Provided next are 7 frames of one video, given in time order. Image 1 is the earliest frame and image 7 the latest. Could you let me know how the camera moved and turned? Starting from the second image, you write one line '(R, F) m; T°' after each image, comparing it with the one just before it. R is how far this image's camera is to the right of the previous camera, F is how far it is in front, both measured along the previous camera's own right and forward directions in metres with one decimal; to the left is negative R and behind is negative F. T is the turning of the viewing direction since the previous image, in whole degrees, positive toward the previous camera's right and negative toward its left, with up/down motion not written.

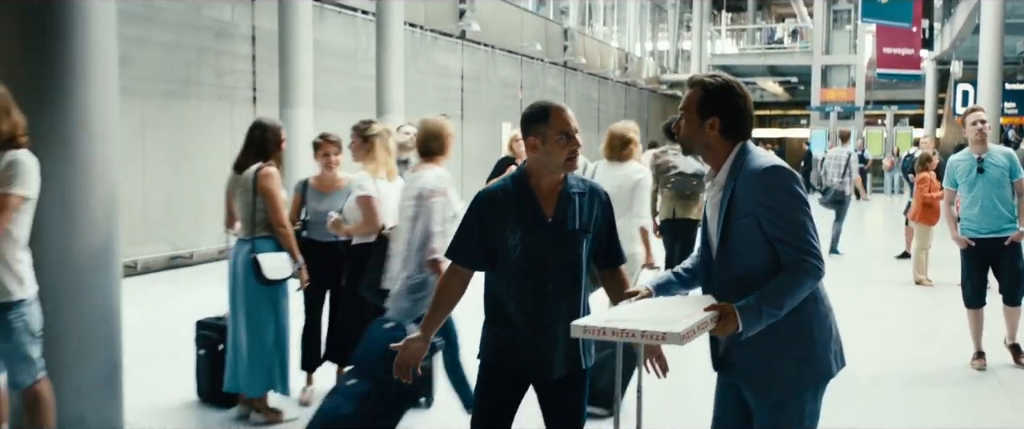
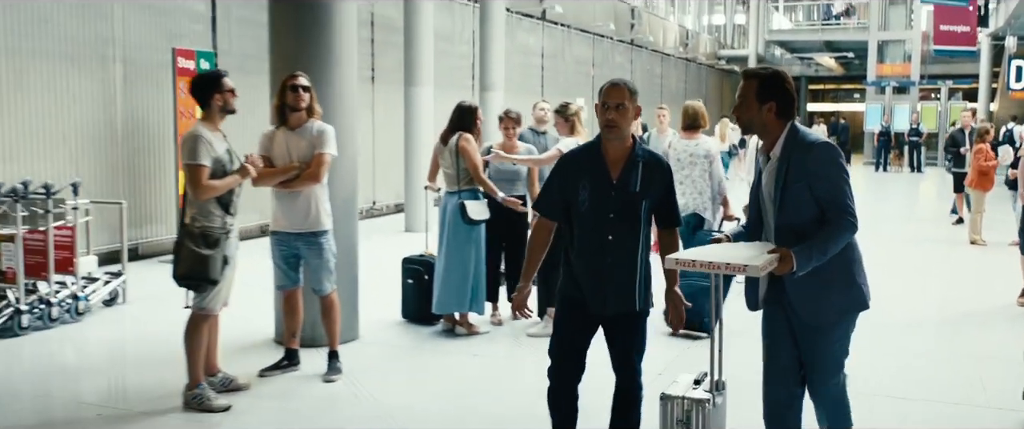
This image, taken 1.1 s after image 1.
(-0.6, -1.3) m; -2°
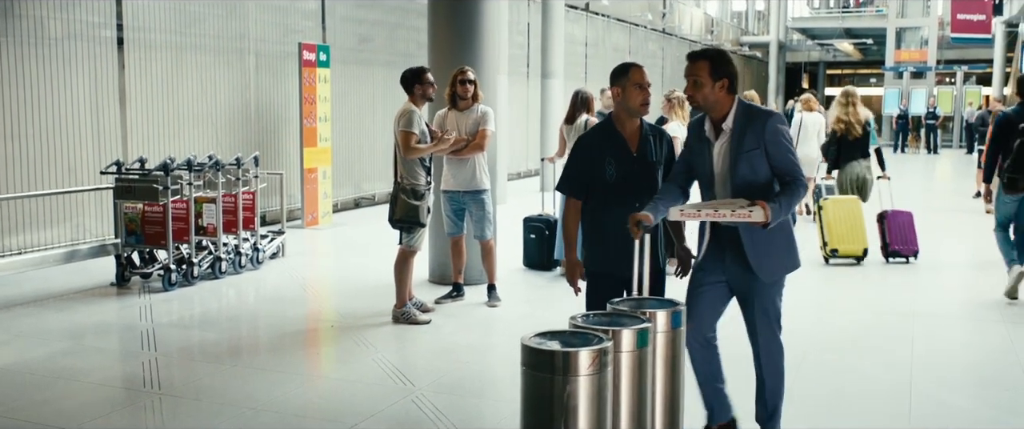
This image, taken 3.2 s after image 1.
(-0.7, -1.4) m; -1°
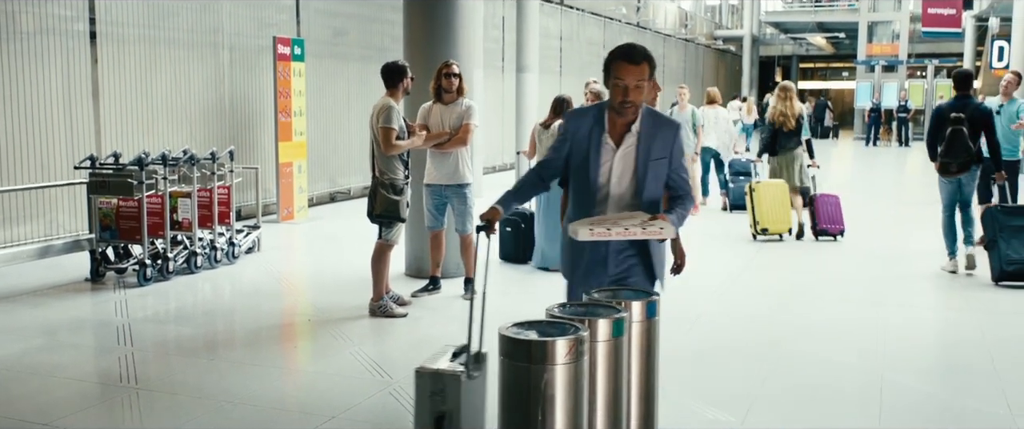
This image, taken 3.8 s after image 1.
(0.0, 0.0) m; +1°
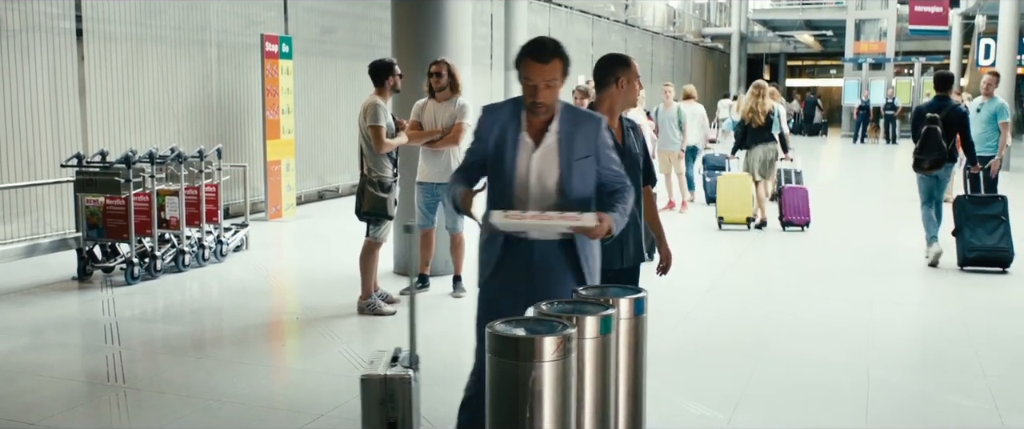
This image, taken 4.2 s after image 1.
(0.0, 0.0) m; +1°
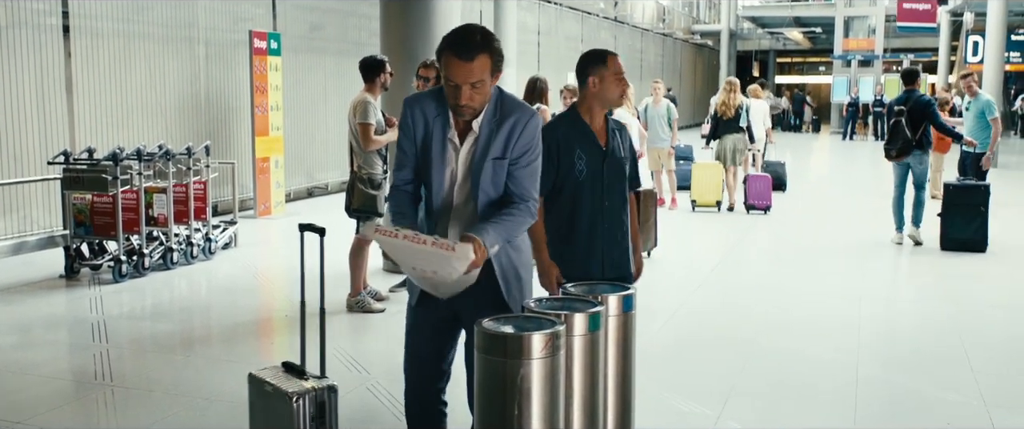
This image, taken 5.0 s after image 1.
(0.0, 0.0) m; +1°
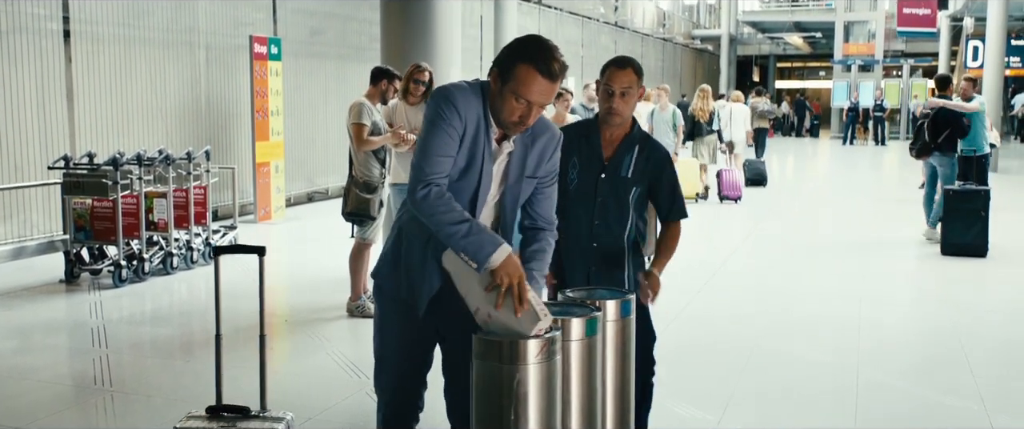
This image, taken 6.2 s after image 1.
(0.0, 0.0) m; 0°
